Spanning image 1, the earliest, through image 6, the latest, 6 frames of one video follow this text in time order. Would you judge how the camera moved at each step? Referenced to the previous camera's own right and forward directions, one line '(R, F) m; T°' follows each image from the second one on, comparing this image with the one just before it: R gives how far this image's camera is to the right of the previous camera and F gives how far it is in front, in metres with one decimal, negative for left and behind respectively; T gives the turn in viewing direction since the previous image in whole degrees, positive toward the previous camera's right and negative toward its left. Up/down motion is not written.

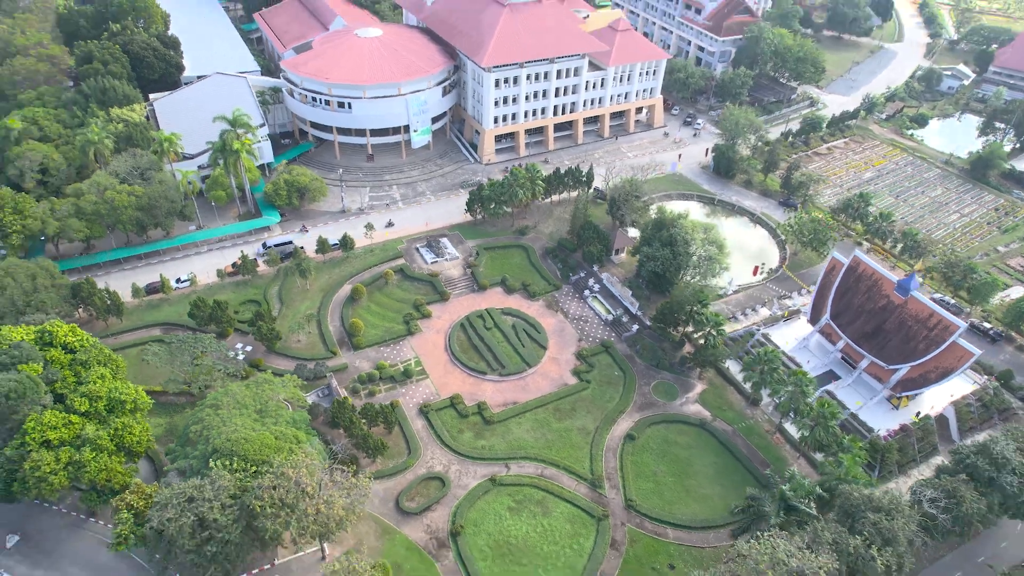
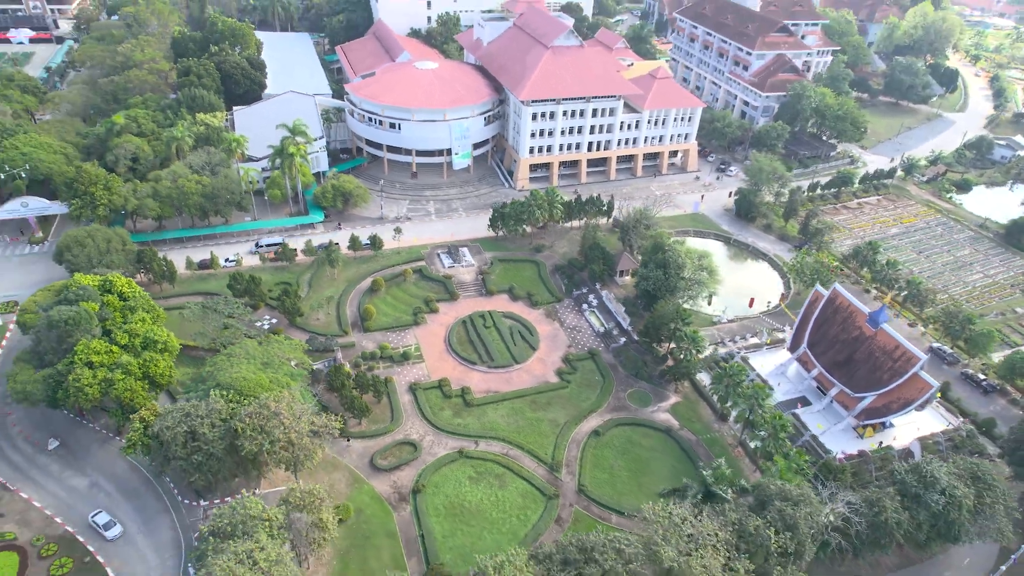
(+8.5, -5.6) m; -7°
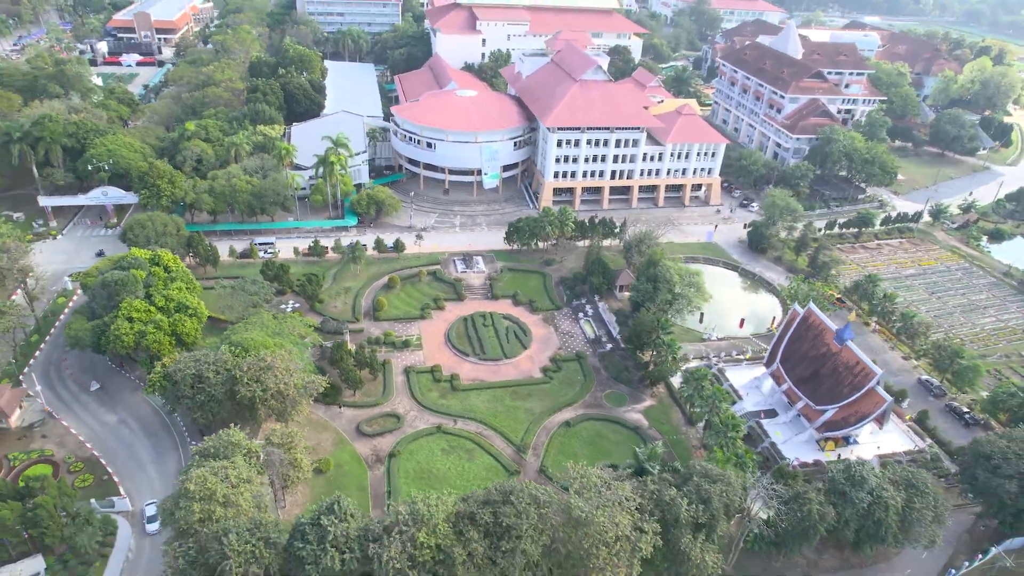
(+8.4, -5.6) m; -6°
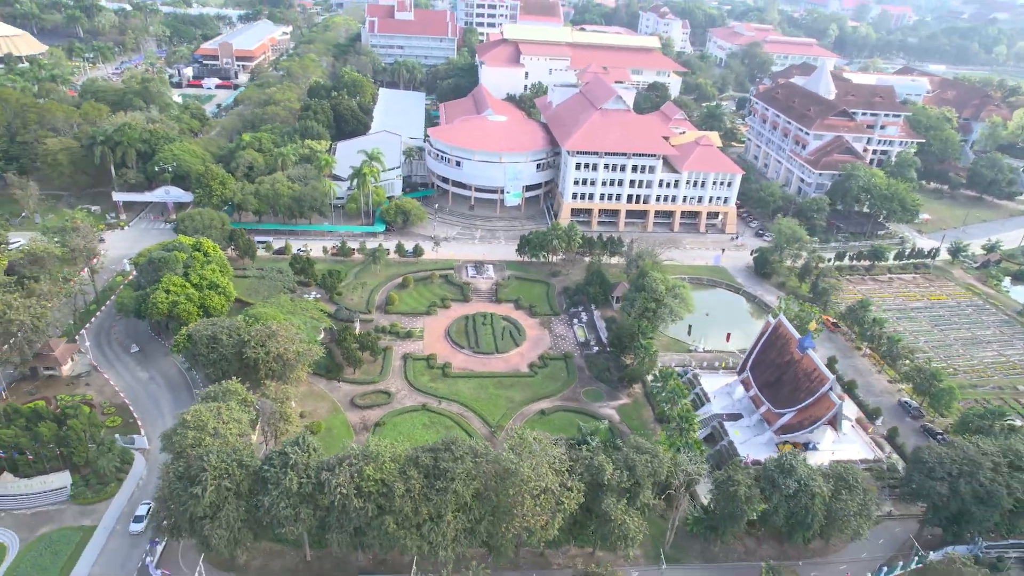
(+8.5, -6.0) m; -6°
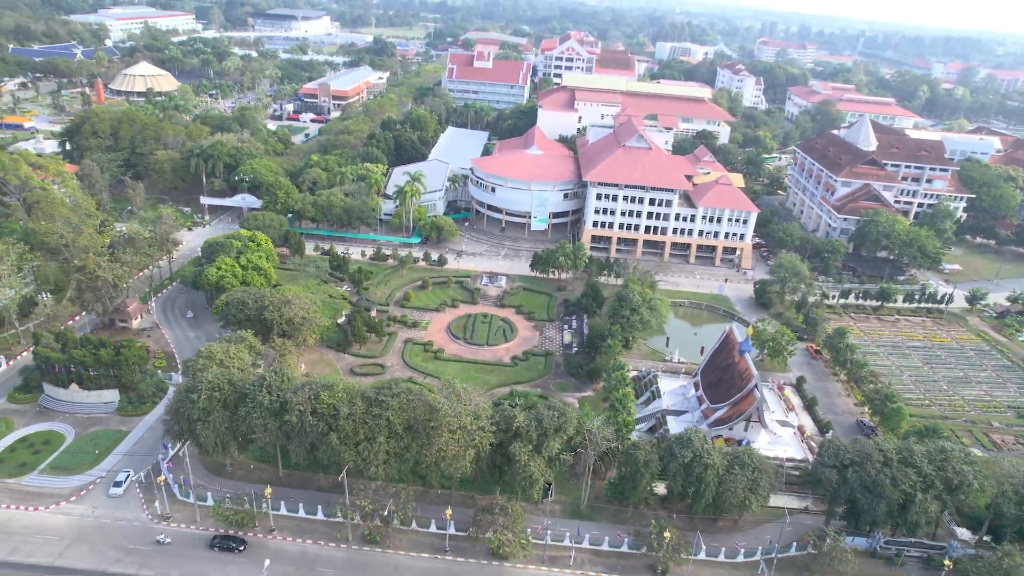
(+14.4, -9.7) m; -8°
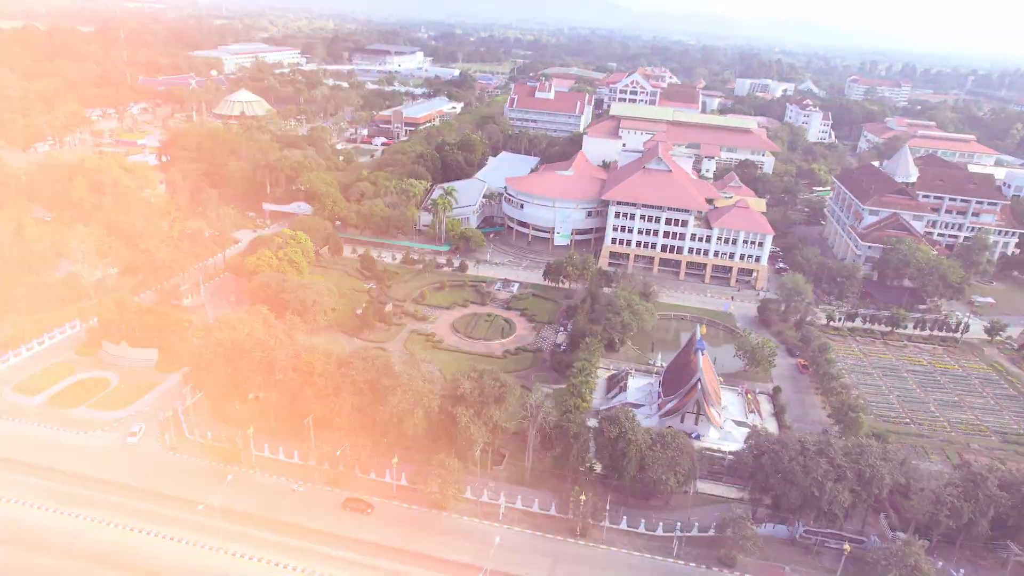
(+14.1, -7.5) m; -8°
